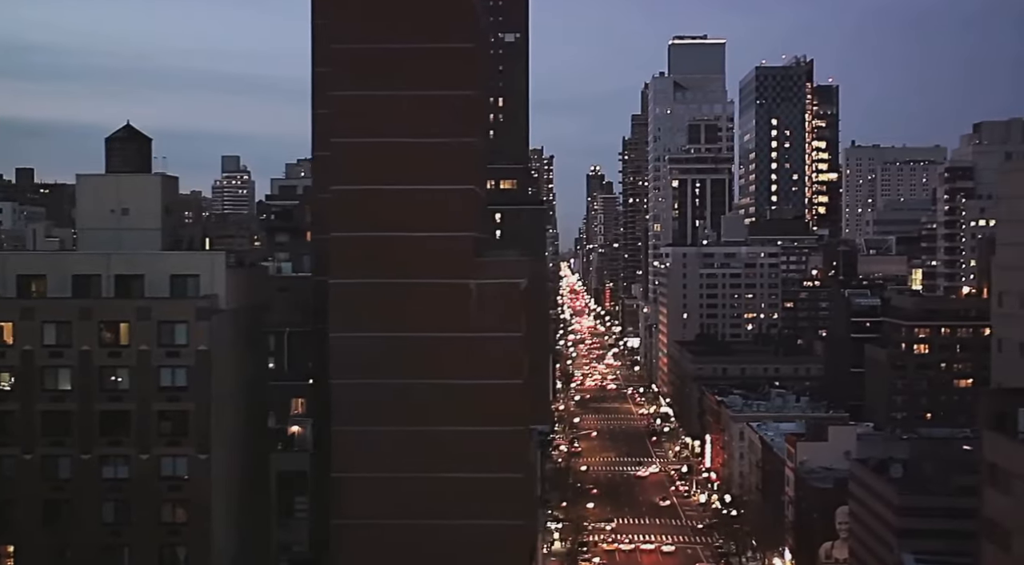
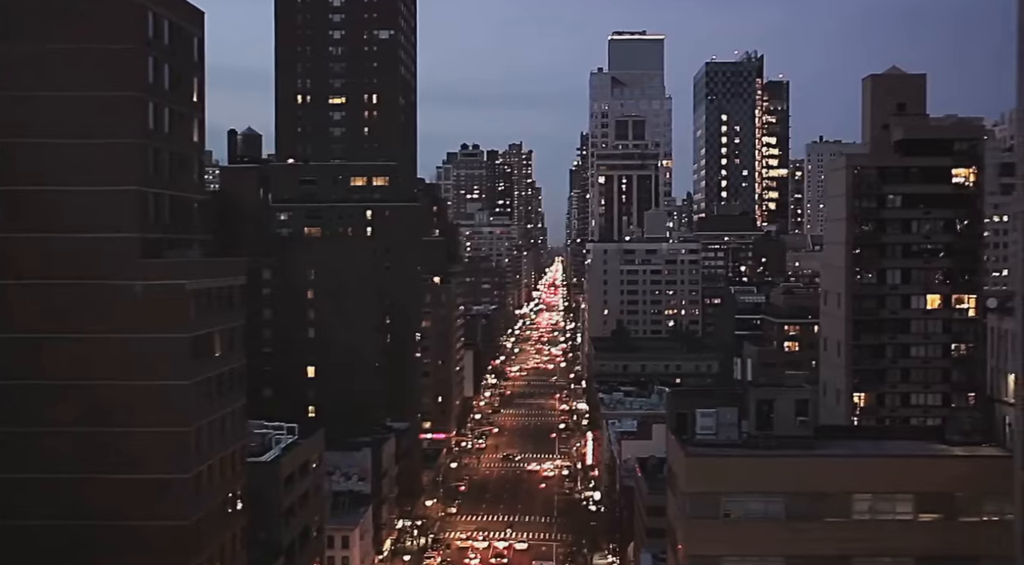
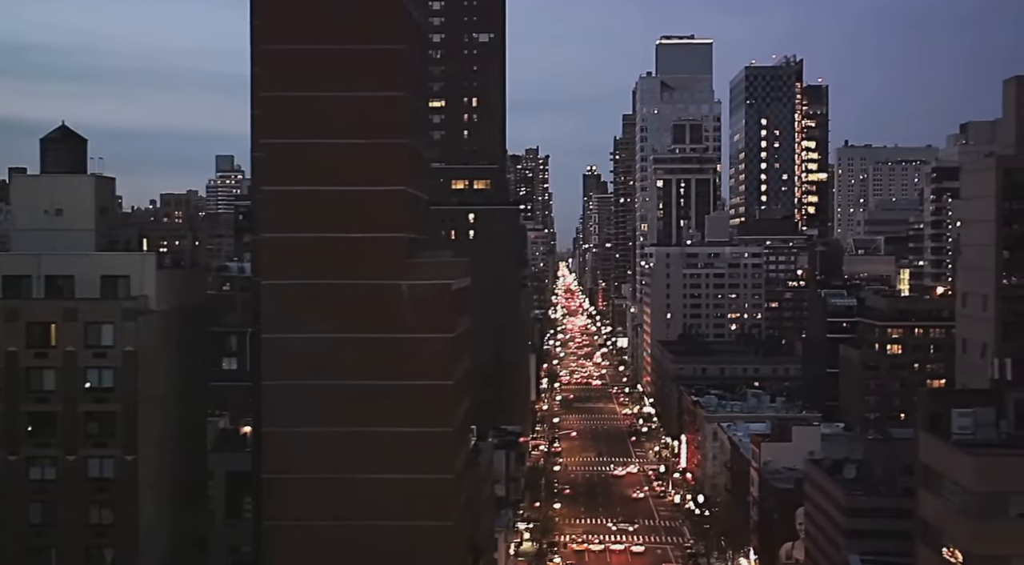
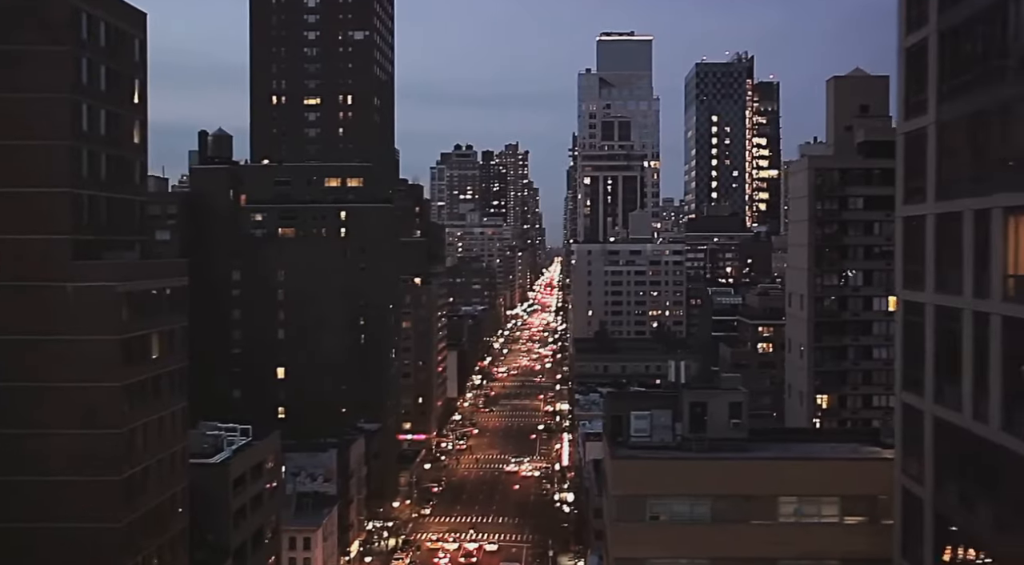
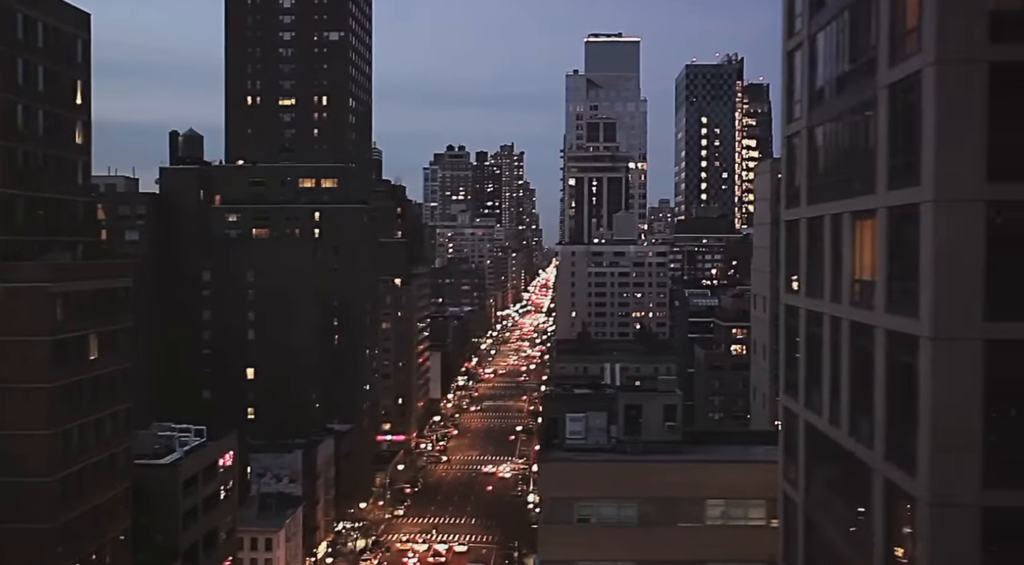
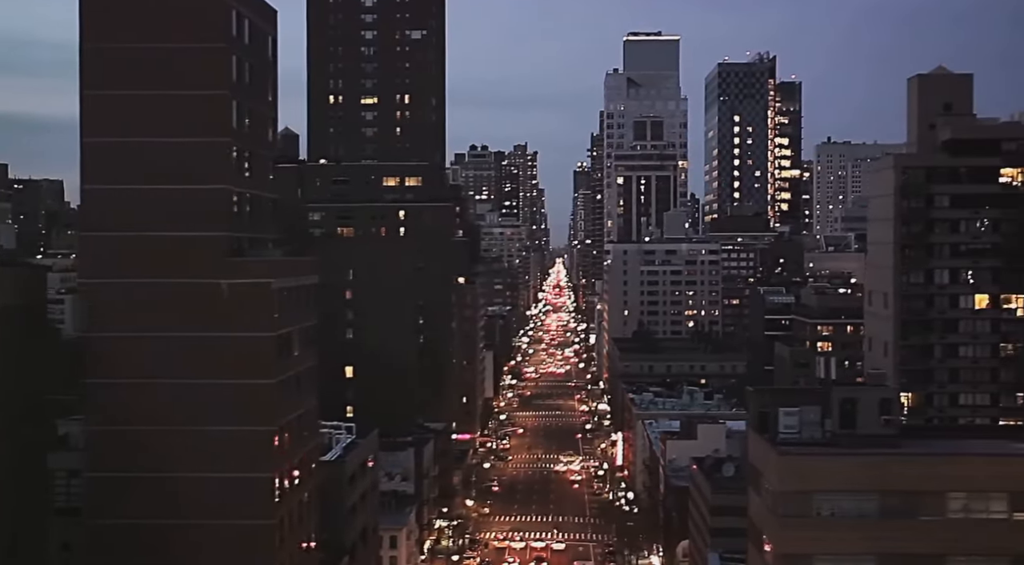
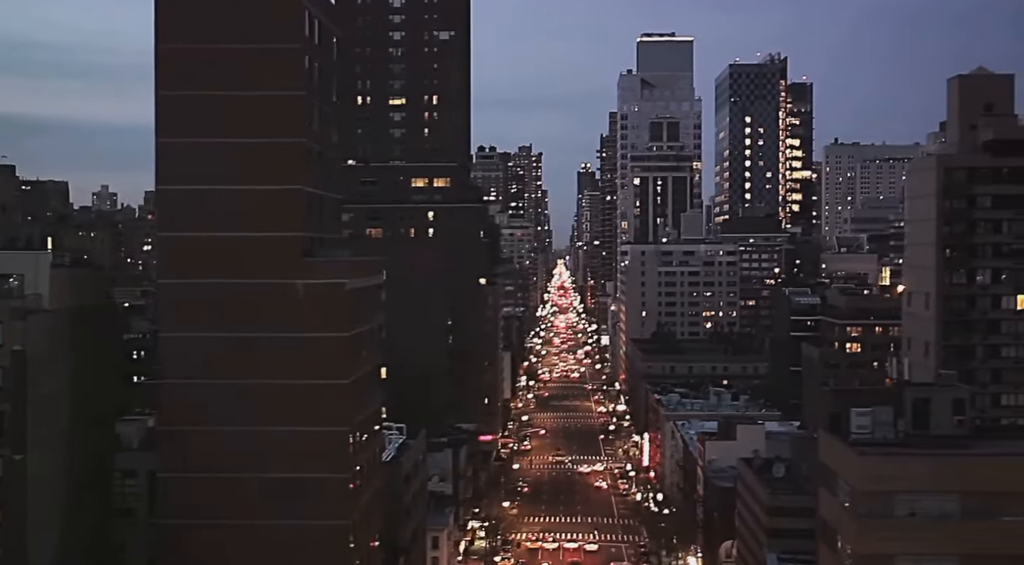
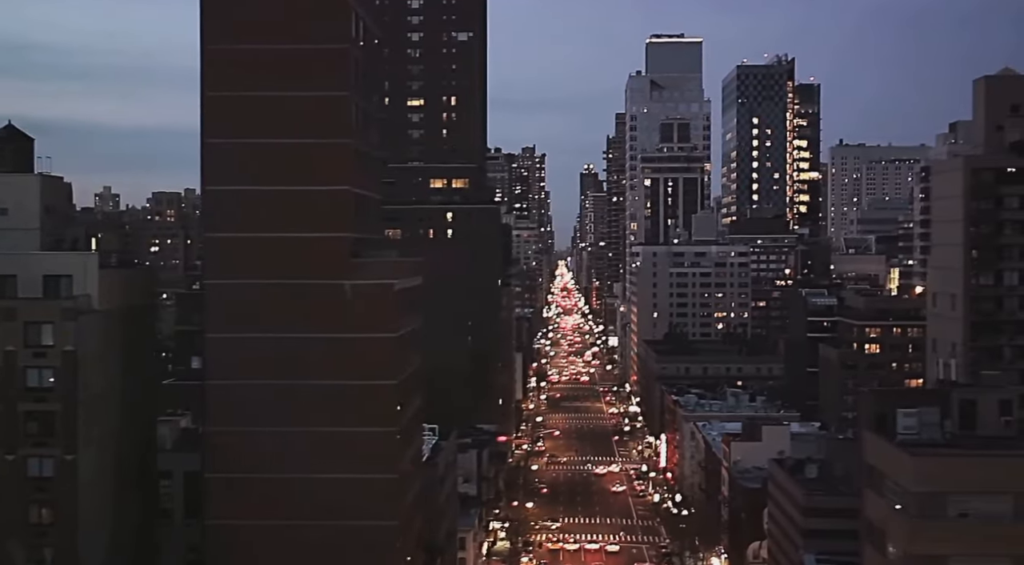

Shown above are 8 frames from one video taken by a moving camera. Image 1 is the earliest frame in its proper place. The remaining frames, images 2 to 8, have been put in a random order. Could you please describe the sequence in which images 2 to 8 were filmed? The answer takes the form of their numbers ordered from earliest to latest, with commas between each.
3, 8, 7, 6, 2, 4, 5
